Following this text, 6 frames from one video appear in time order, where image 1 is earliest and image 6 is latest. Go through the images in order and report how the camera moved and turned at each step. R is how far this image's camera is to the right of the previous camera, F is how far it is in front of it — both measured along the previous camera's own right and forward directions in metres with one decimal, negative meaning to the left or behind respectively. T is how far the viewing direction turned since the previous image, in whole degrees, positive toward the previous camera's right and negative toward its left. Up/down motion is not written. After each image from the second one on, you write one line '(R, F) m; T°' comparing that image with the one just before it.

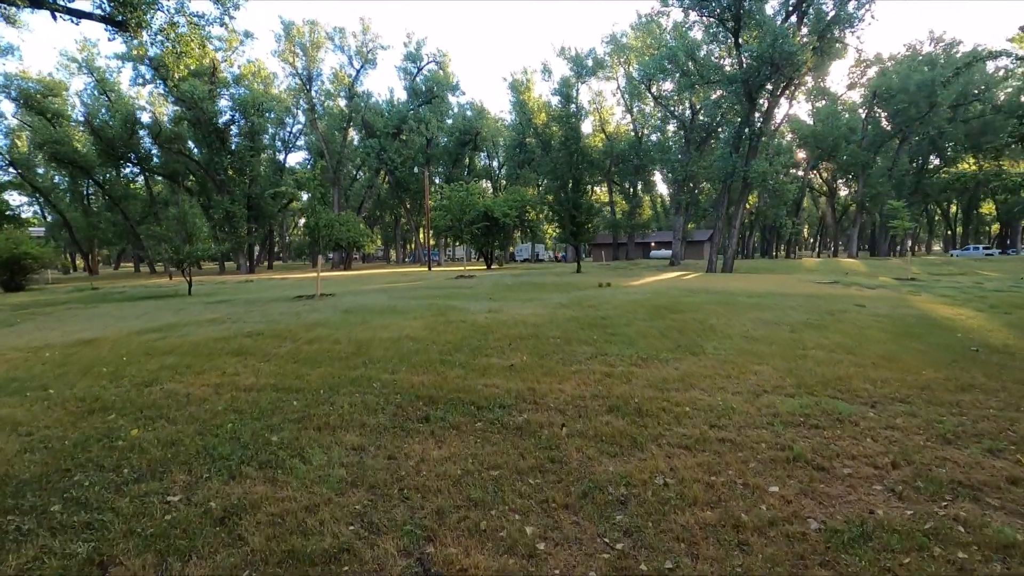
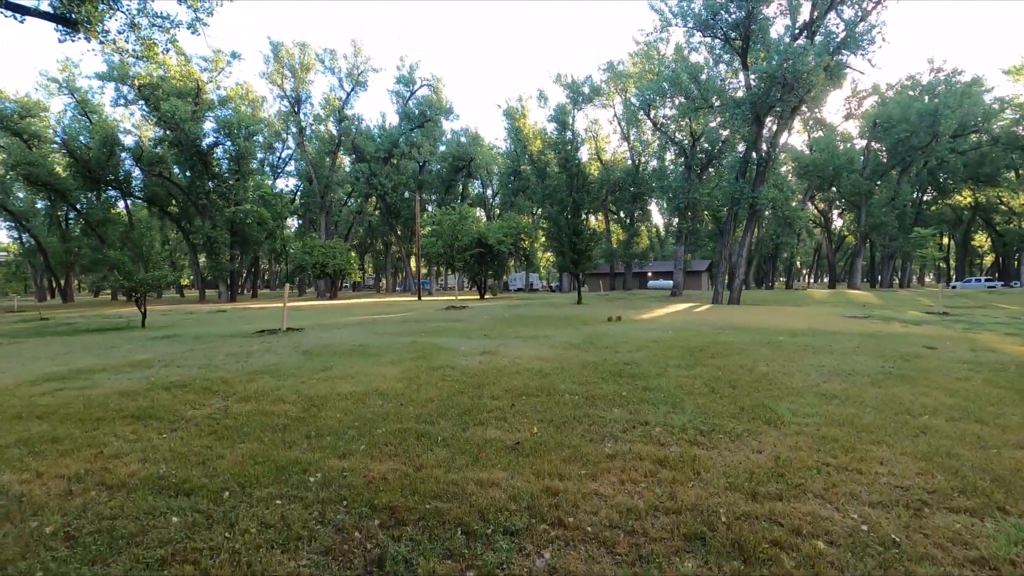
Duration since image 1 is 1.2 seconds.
(-0.1, +1.8) m; +1°
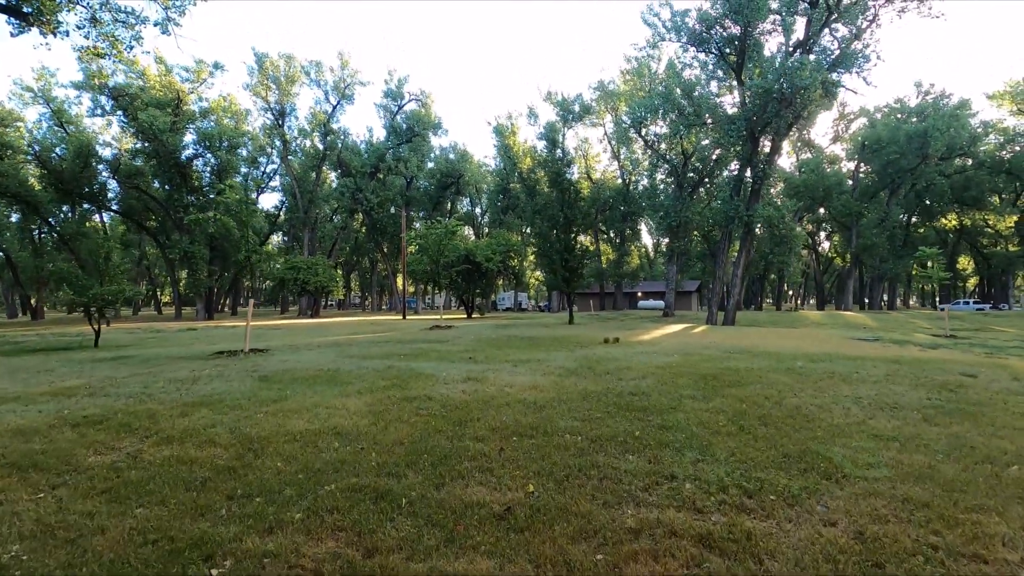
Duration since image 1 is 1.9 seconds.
(0.0, +1.0) m; +1°
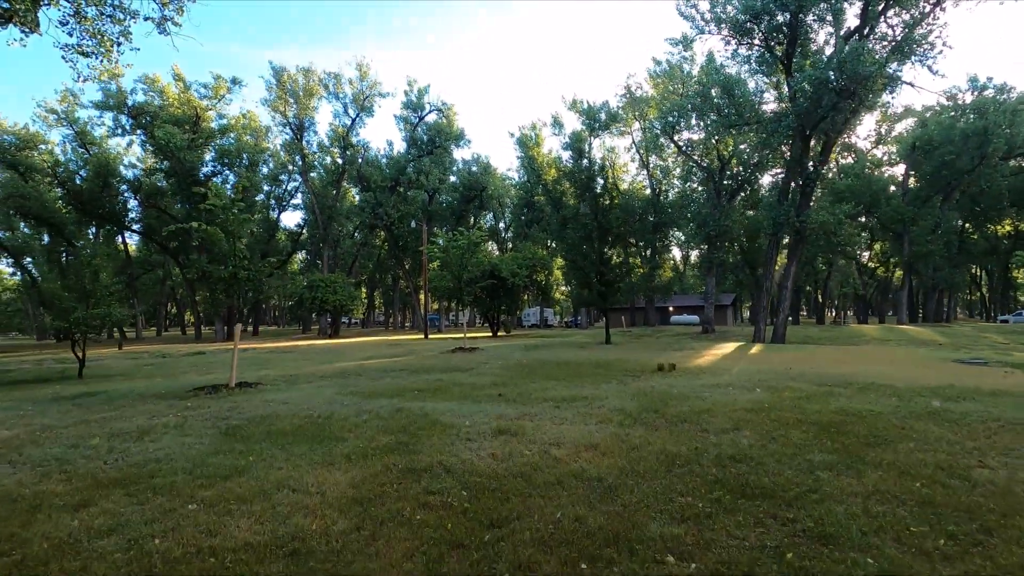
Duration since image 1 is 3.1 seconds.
(-0.2, +1.9) m; -3°
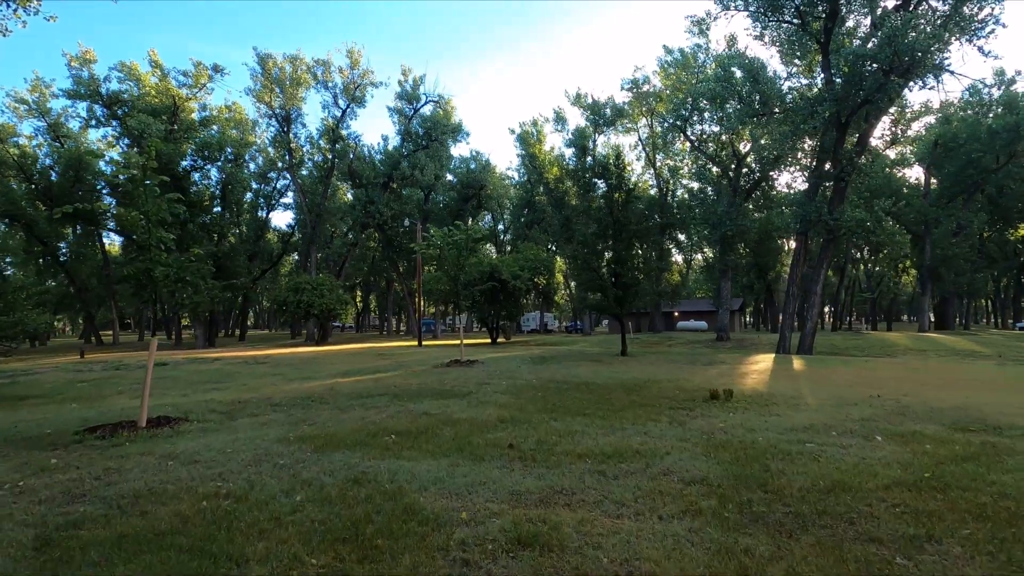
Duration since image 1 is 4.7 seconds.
(-0.2, +2.4) m; 0°
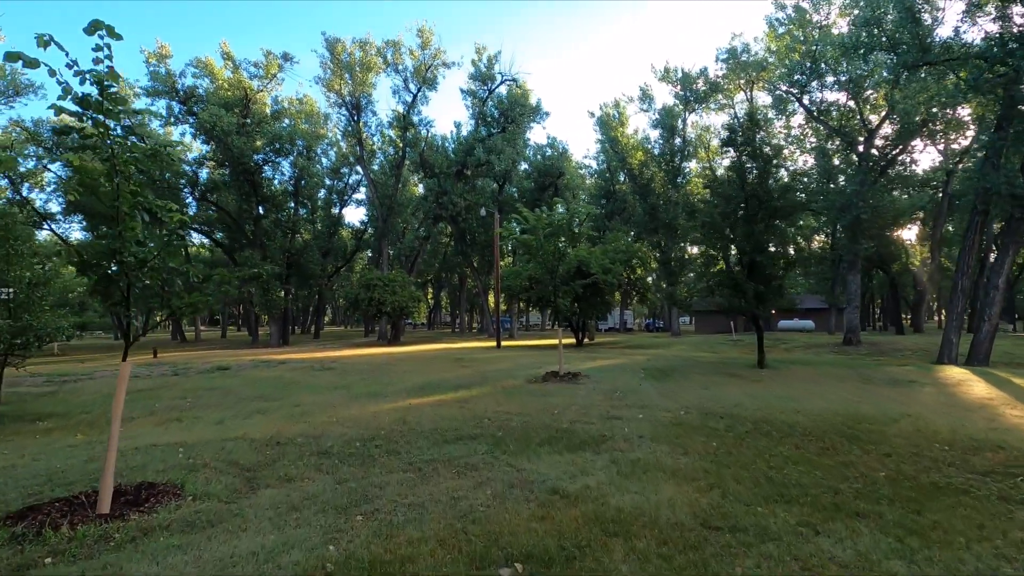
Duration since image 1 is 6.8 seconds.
(-1.0, +2.9) m; -7°
